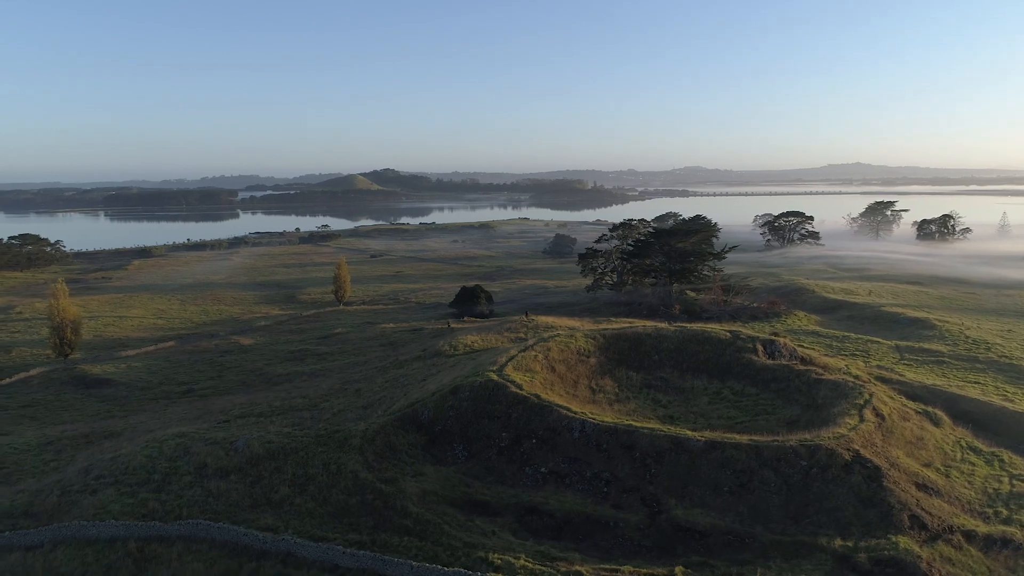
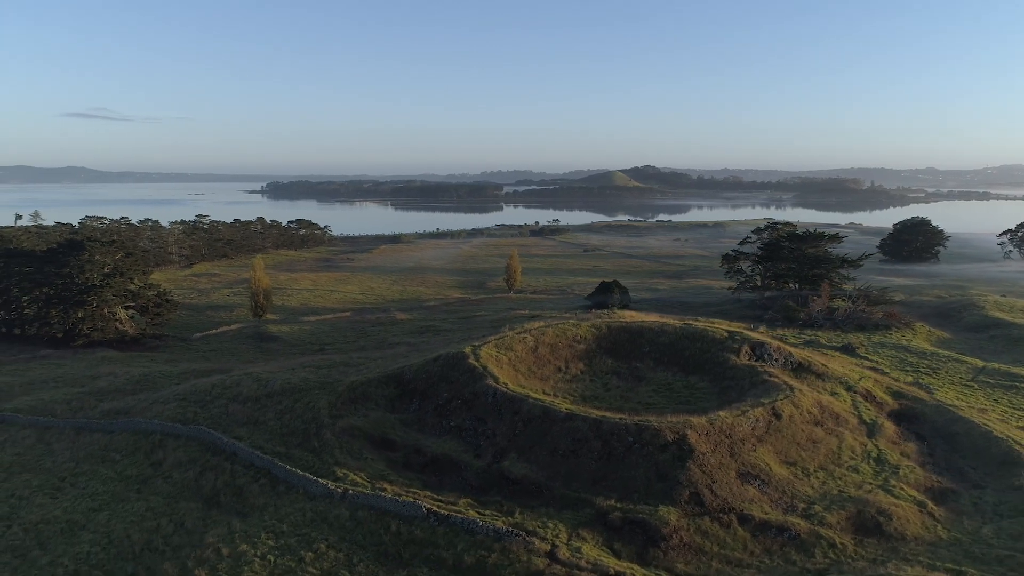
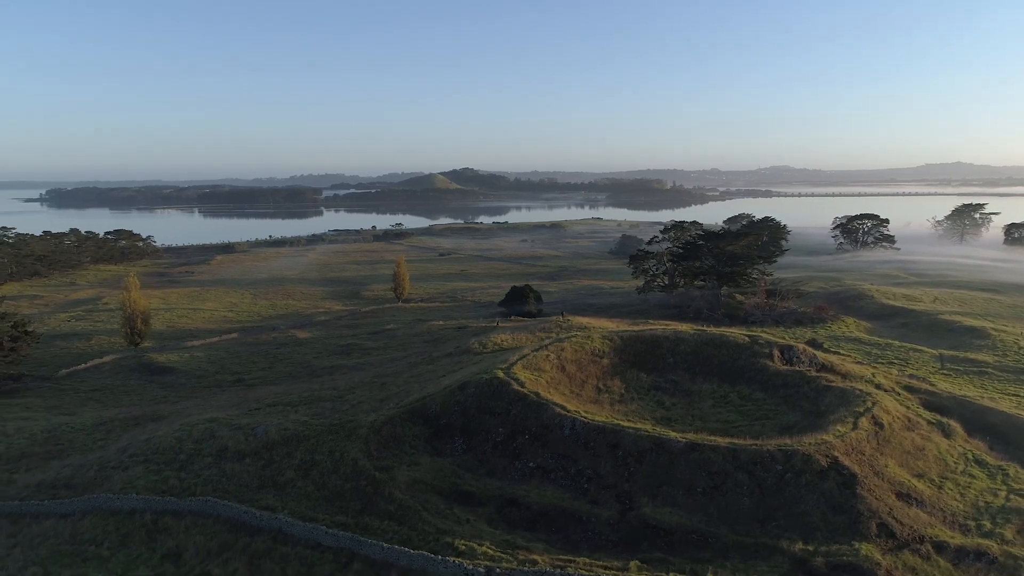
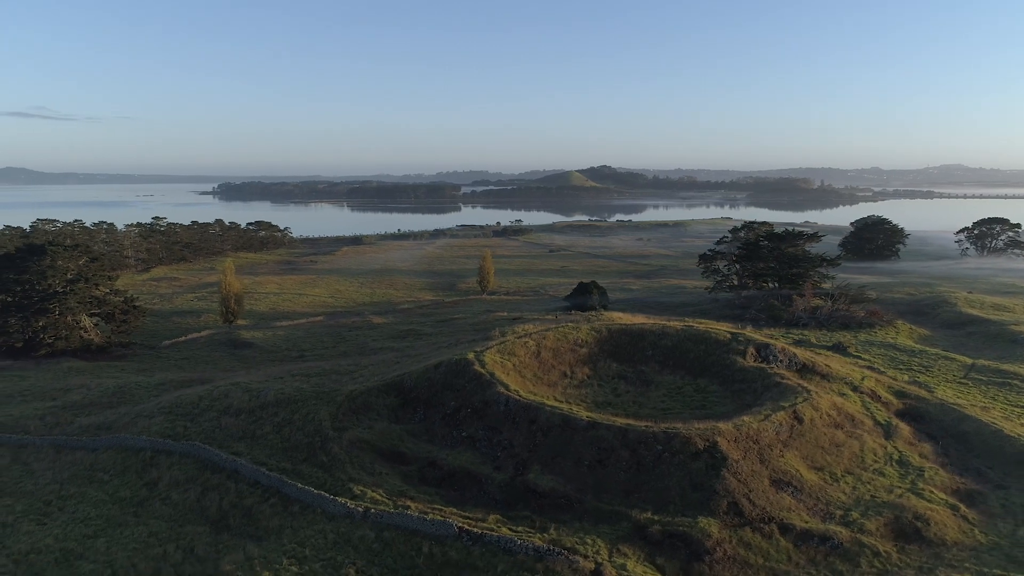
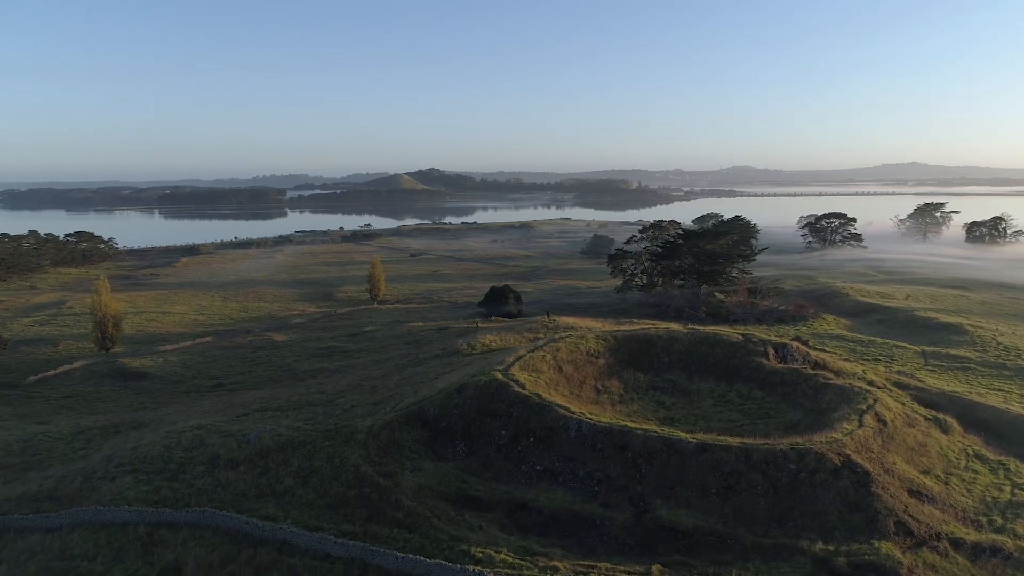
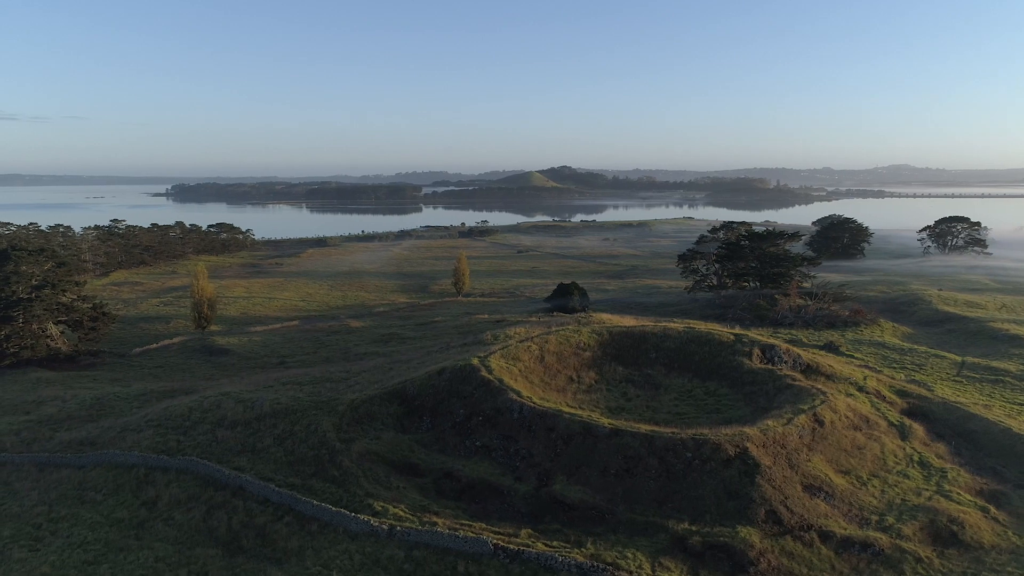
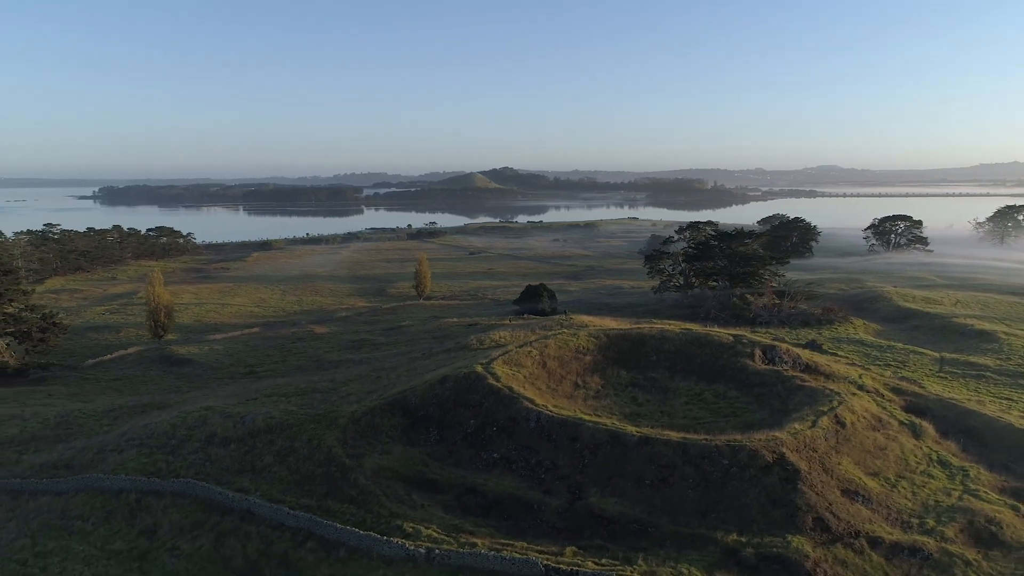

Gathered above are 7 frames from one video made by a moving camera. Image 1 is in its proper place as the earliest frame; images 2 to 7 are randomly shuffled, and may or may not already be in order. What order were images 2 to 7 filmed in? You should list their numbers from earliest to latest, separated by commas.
5, 3, 7, 6, 4, 2
